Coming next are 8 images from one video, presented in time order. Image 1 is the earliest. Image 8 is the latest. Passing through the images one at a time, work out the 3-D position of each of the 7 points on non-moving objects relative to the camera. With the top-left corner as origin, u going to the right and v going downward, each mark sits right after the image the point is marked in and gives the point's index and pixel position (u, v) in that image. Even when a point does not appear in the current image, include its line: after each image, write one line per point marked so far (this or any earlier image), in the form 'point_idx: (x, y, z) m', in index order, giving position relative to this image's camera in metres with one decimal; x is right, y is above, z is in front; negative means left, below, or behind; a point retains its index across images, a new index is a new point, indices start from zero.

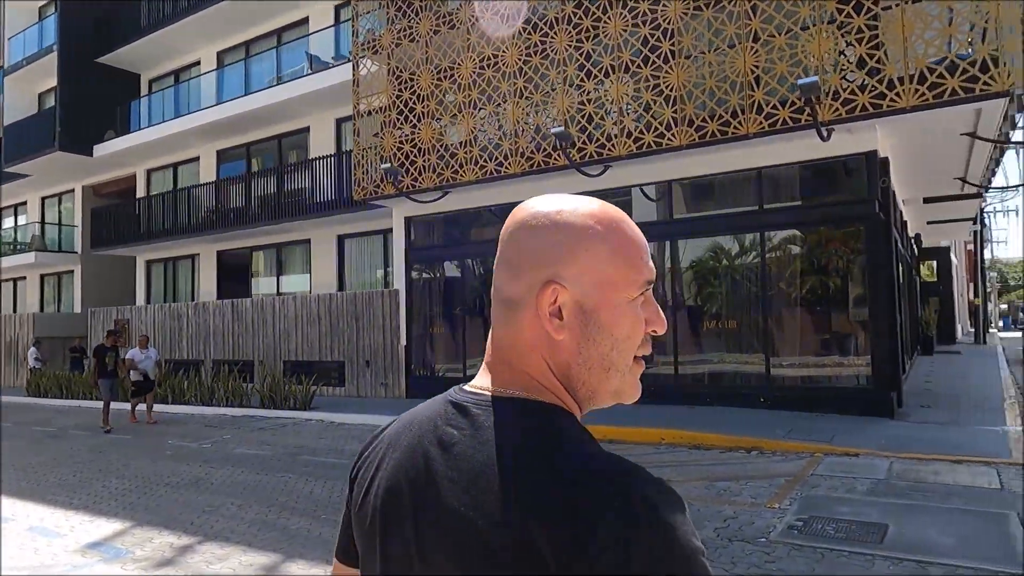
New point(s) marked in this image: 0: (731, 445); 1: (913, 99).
0: (+2.7, -1.9, +8.3) m
1: (+5.1, +2.4, +8.5) m
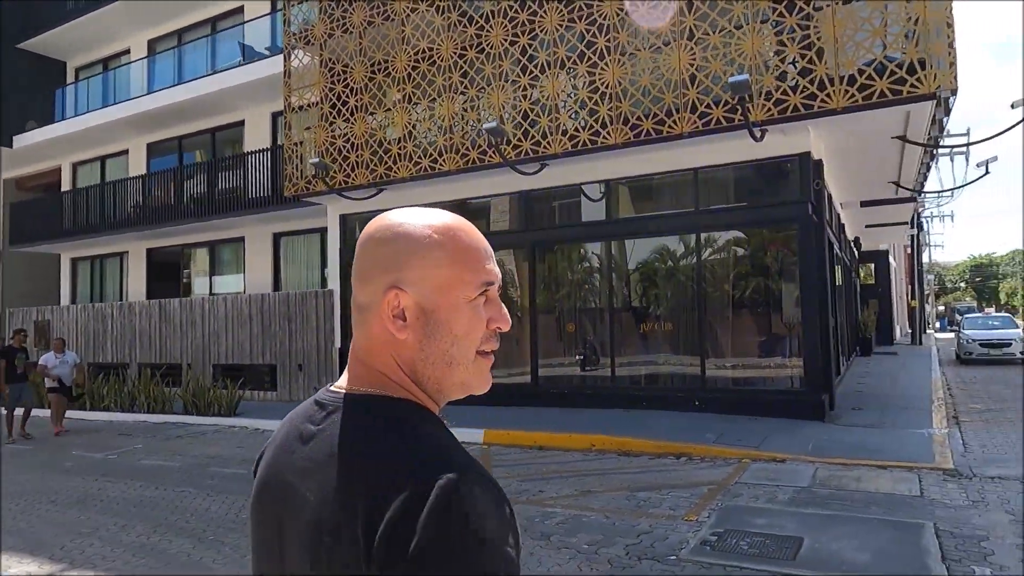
0: (+1.8, -2.0, +8.1) m
1: (+4.2, +2.4, +8.4) m
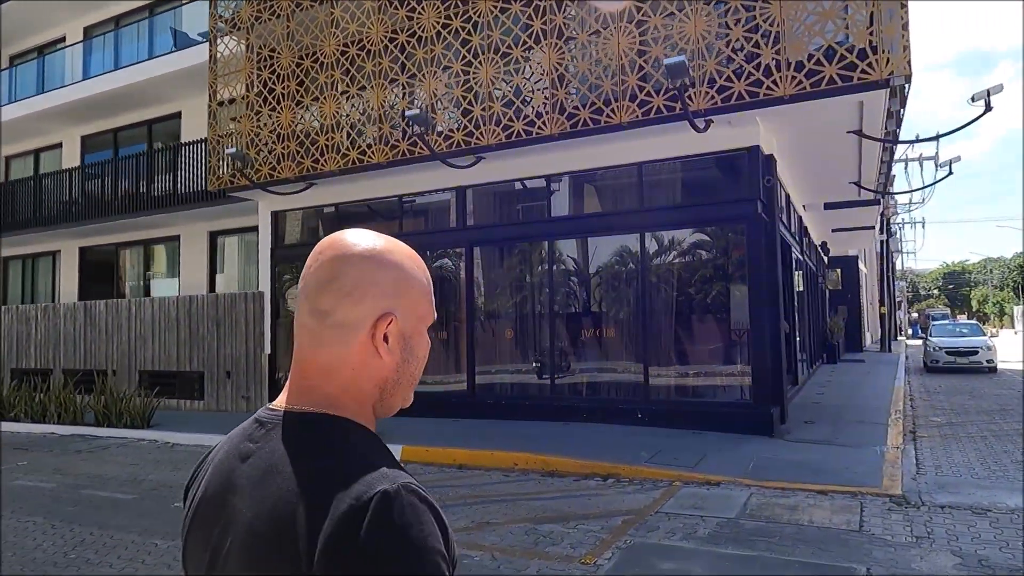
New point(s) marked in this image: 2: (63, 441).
0: (+0.8, -2.0, +7.3) m
1: (+3.2, +2.3, +7.8) m
2: (-7.5, -2.6, +11.1) m
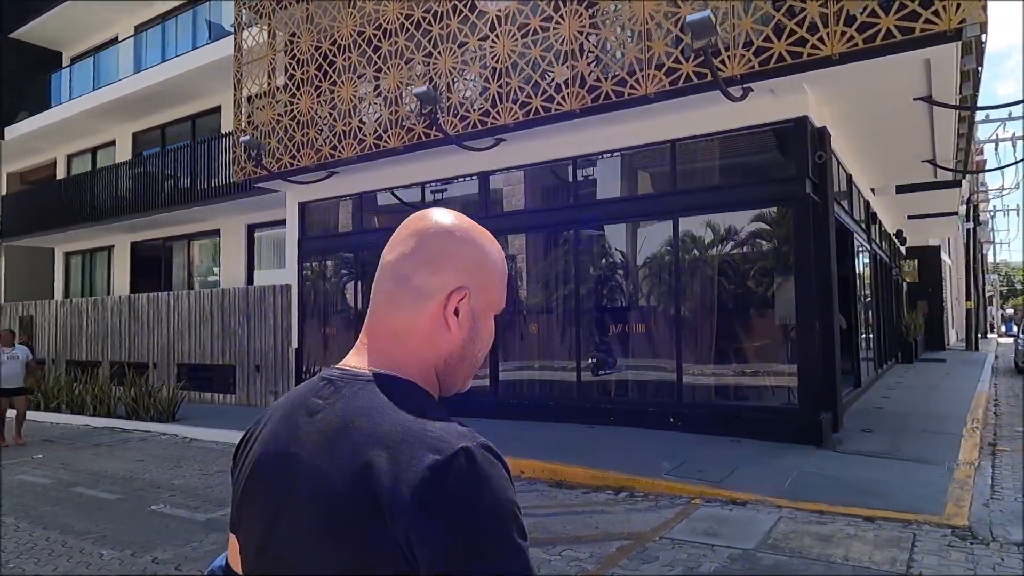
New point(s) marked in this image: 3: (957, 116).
0: (+0.8, -1.9, +6.5) m
1: (+3.3, +2.4, +6.7) m
2: (-7.0, -2.4, +11.1) m
3: (+6.1, +2.4, +9.2) m
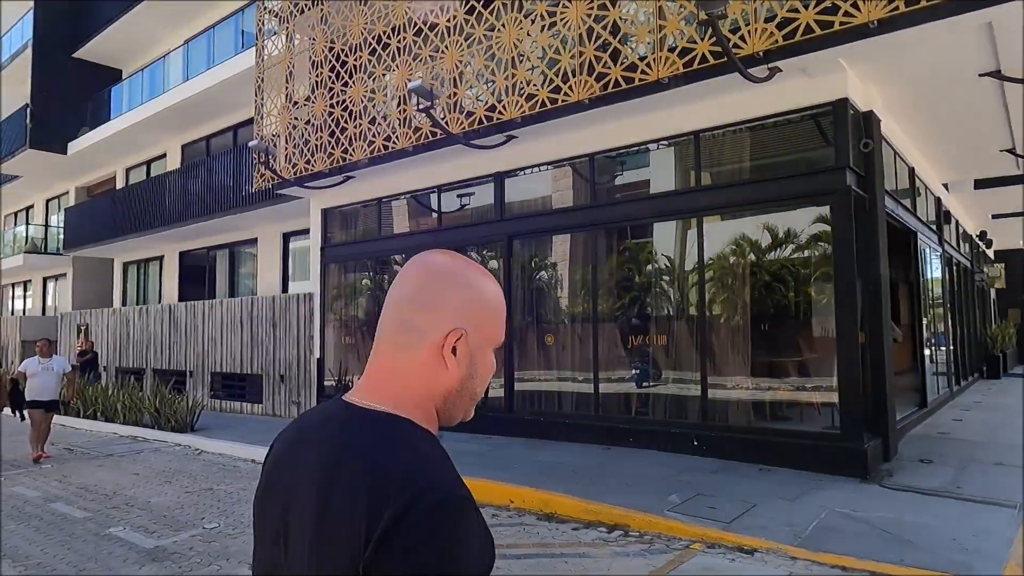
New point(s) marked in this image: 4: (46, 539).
0: (+0.7, -2.0, +5.7) m
1: (+3.1, +2.4, +5.7) m
2: (-6.7, -2.6, +11.1) m
3: (+6.2, +2.3, +7.9) m
4: (-3.9, -2.1, +5.7) m
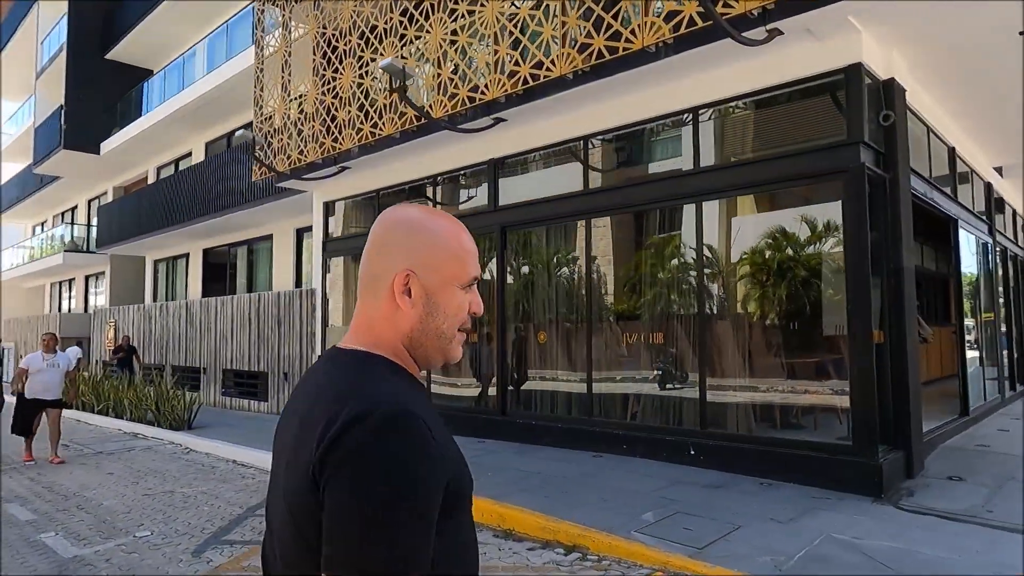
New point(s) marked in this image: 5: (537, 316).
0: (+0.3, -1.9, +5.1) m
1: (+2.7, +2.4, +4.9) m
2: (-6.6, -2.5, +11.0) m
3: (+6.0, +2.4, +6.9) m
4: (-4.3, -2.0, +5.4) m
5: (+0.3, -0.4, +9.2) m
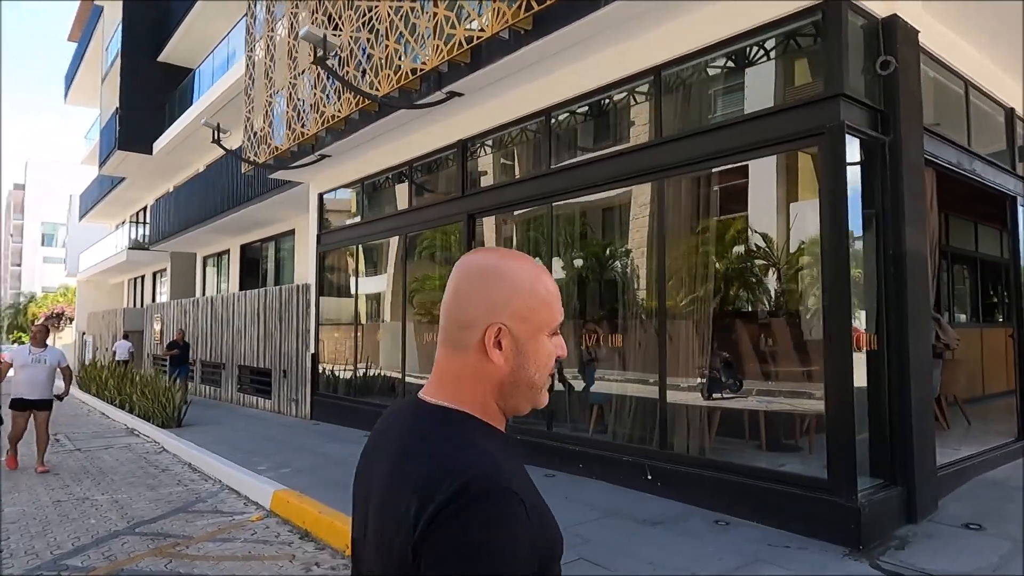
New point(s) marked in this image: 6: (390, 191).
0: (-0.6, -1.8, +4.2) m
1: (+1.8, +2.5, +3.7) m
2: (-6.7, -2.4, +10.9) m
3: (+5.3, +2.4, +5.2) m
4: (-5.1, -2.0, +5.1) m
5: (0.0, -0.3, +8.3) m
6: (-1.8, +1.4, +10.0) m
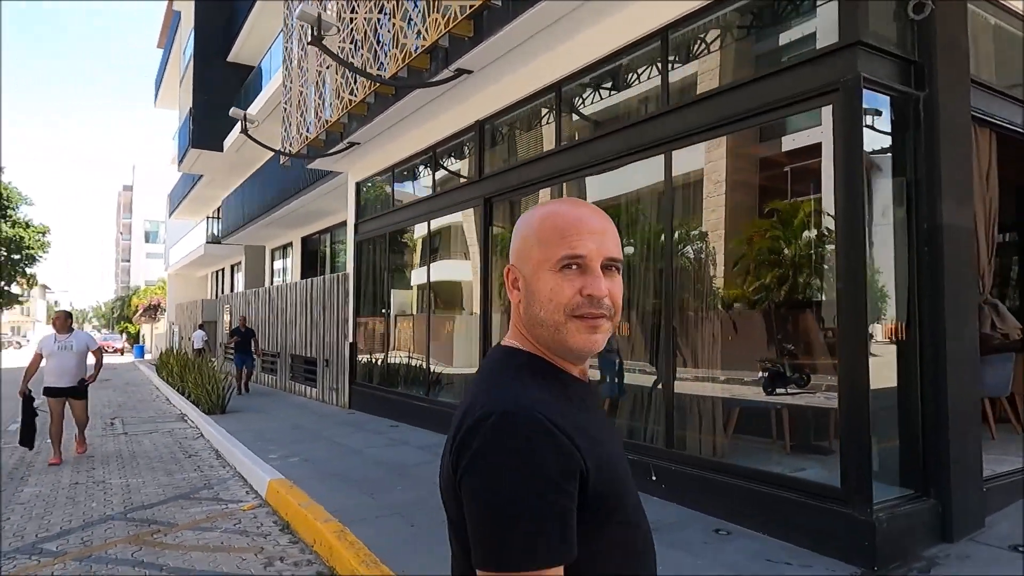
0: (-0.9, -1.7, +3.9) m
1: (+1.4, +2.6, +3.1) m
2: (-6.1, -2.3, +11.3) m
3: (+5.1, +2.6, +4.2) m
4: (-5.2, -1.9, +5.3) m
5: (+0.2, -0.2, +7.9) m
6: (-1.4, +1.6, +9.8) m
